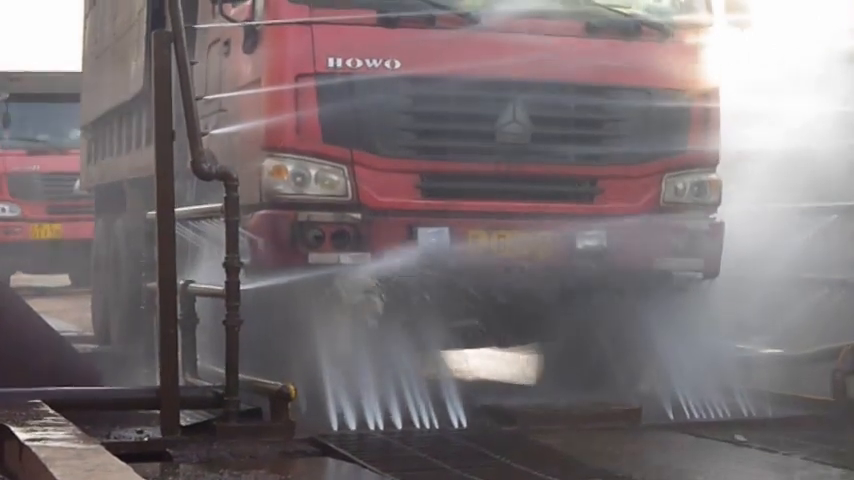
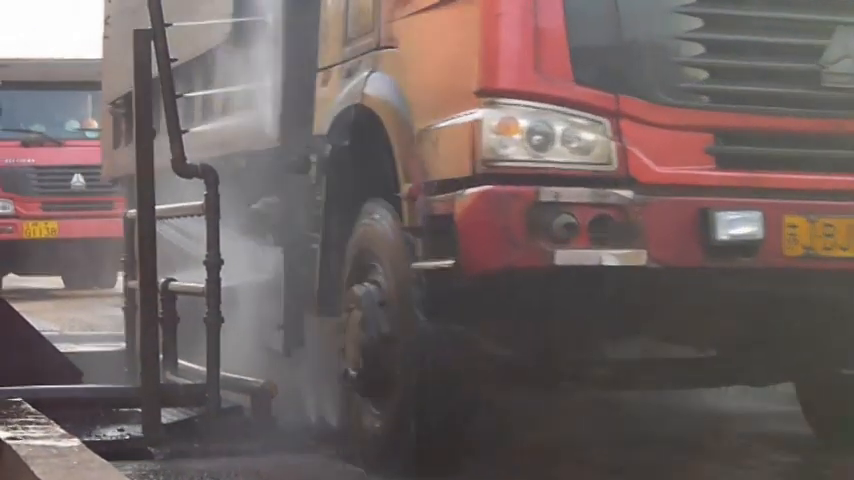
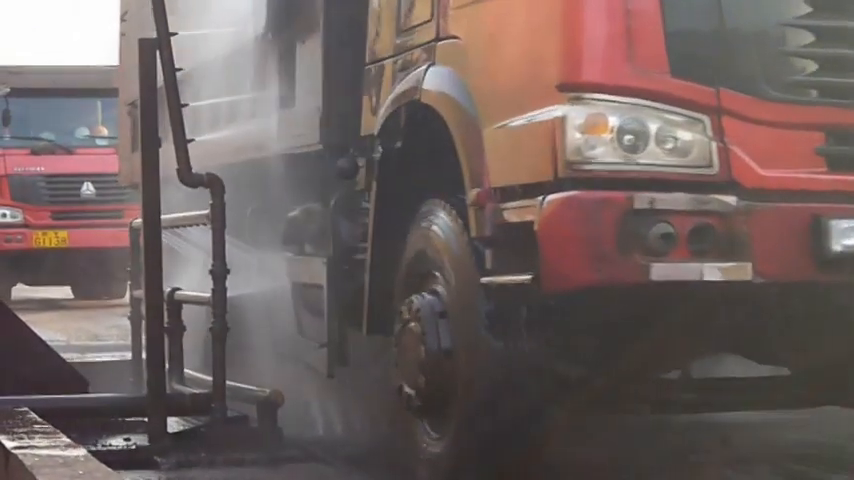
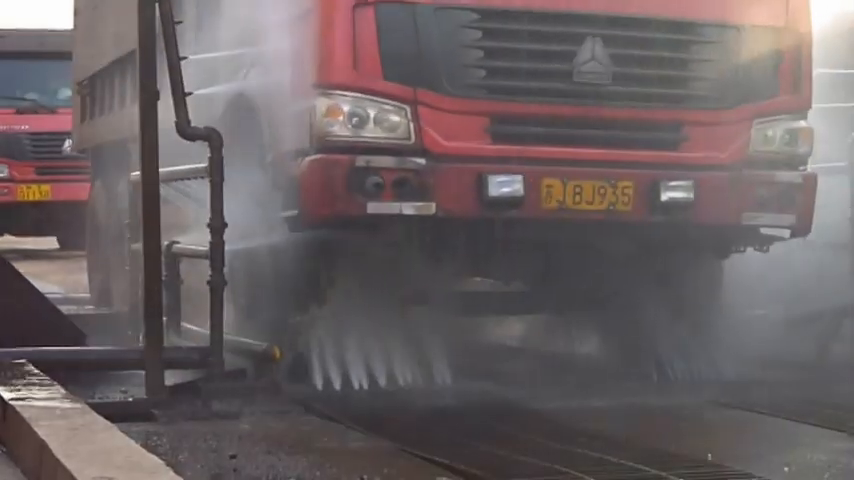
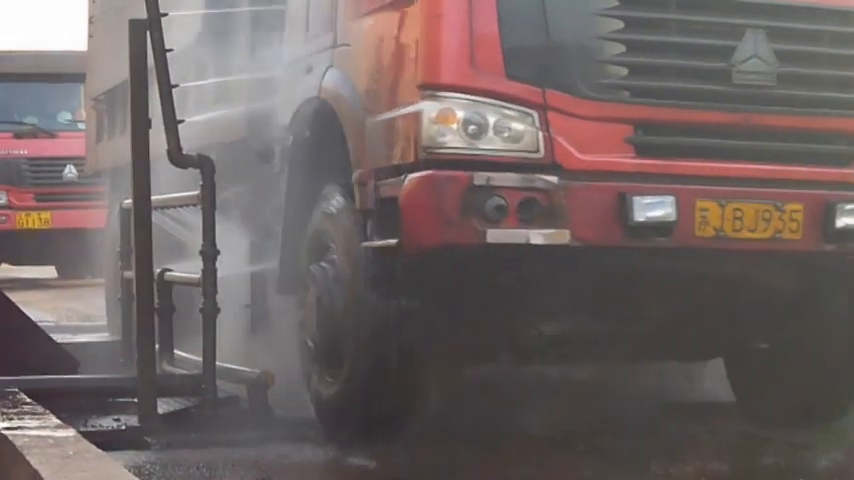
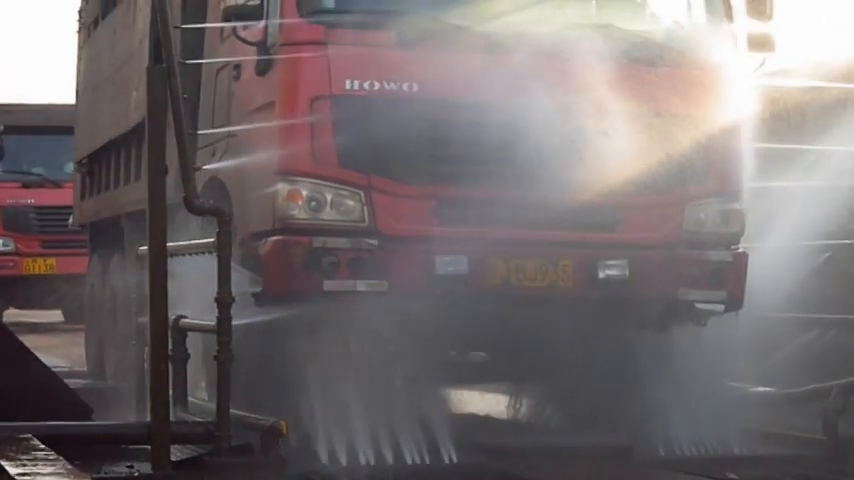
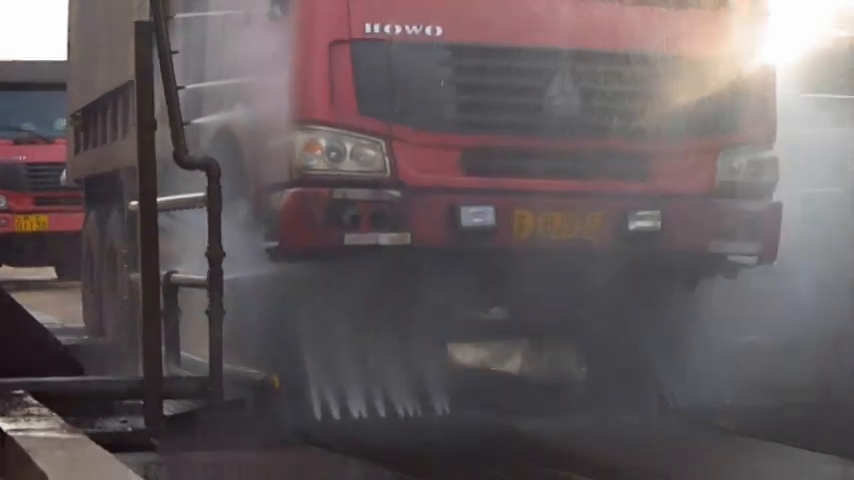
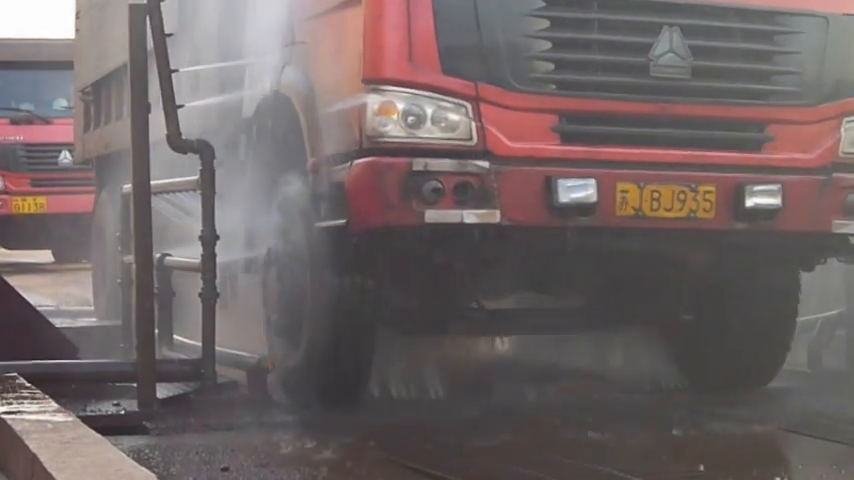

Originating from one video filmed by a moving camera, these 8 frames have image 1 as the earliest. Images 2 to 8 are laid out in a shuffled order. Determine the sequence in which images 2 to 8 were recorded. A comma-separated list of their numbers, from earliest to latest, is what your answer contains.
6, 7, 4, 8, 5, 2, 3
